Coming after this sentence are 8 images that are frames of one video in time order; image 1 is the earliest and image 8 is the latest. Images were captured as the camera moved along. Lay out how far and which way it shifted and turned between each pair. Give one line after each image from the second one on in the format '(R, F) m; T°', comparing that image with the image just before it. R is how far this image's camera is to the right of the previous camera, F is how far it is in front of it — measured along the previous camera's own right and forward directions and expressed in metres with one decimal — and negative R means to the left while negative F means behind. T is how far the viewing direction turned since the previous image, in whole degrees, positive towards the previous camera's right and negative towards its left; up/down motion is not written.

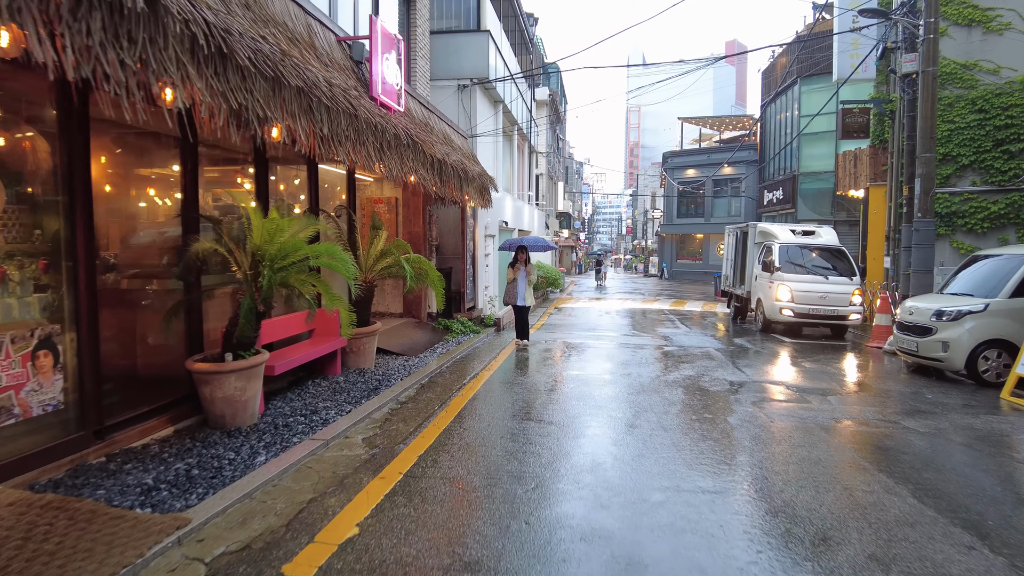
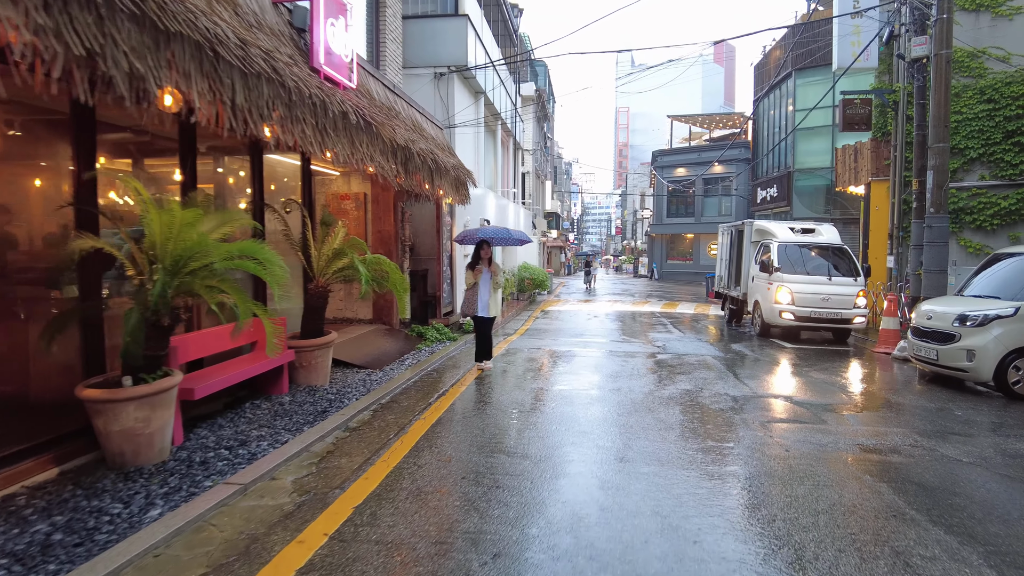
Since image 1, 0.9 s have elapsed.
(+0.2, +0.9) m; +1°
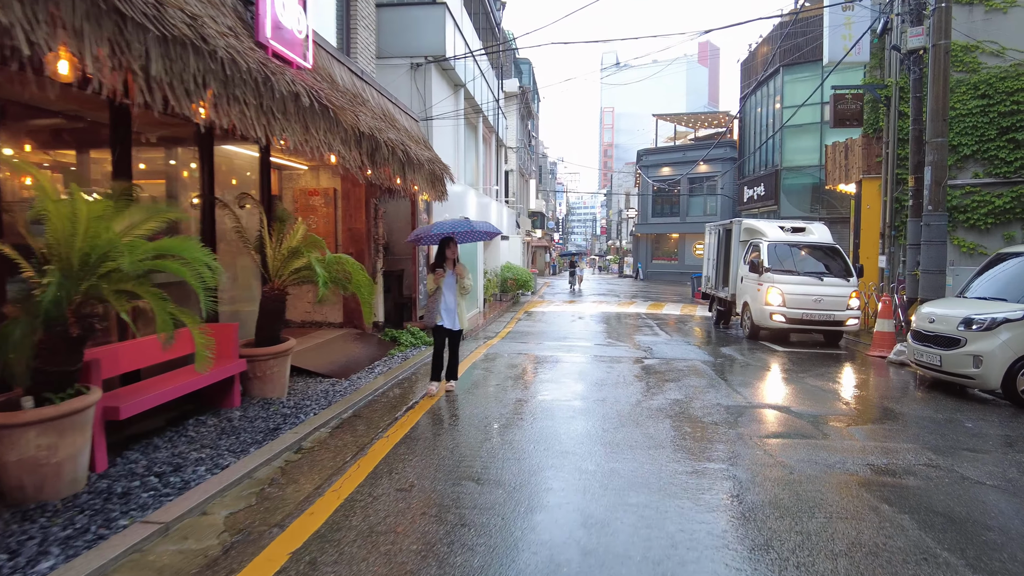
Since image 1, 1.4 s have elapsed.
(+0.1, +0.6) m; +1°
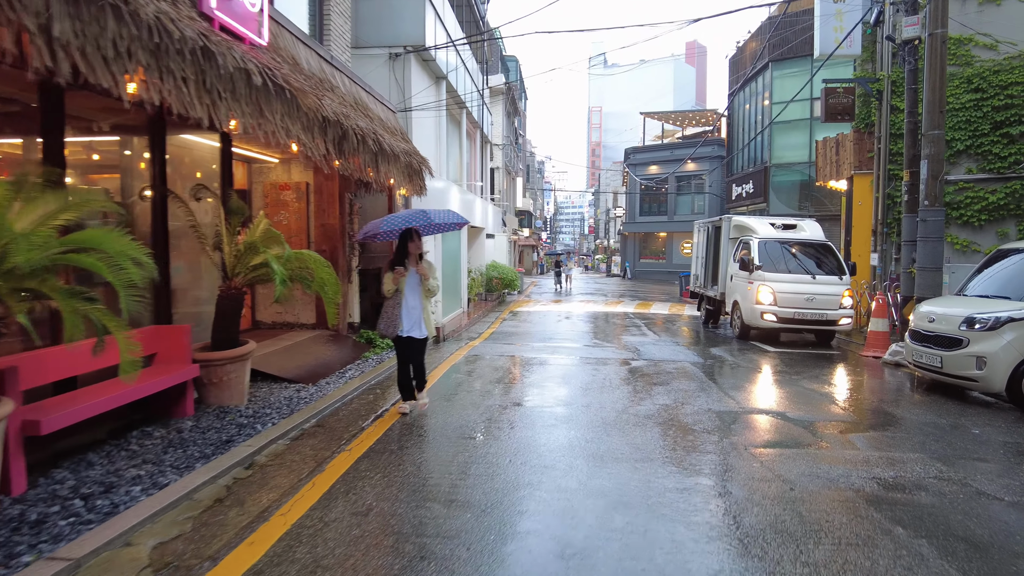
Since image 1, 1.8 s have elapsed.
(+0.1, +0.4) m; +1°
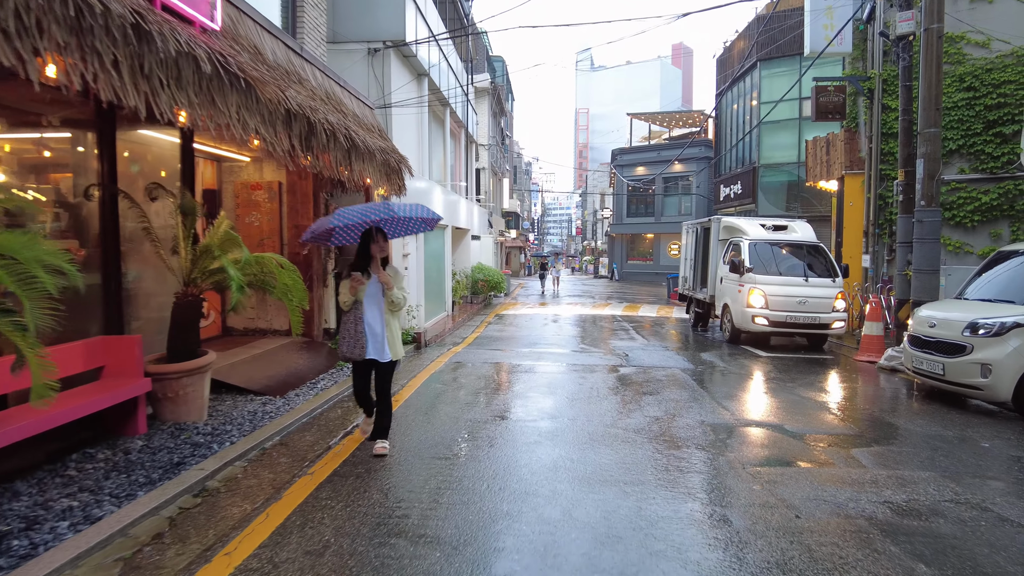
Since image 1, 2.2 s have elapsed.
(+0.1, +0.4) m; +1°
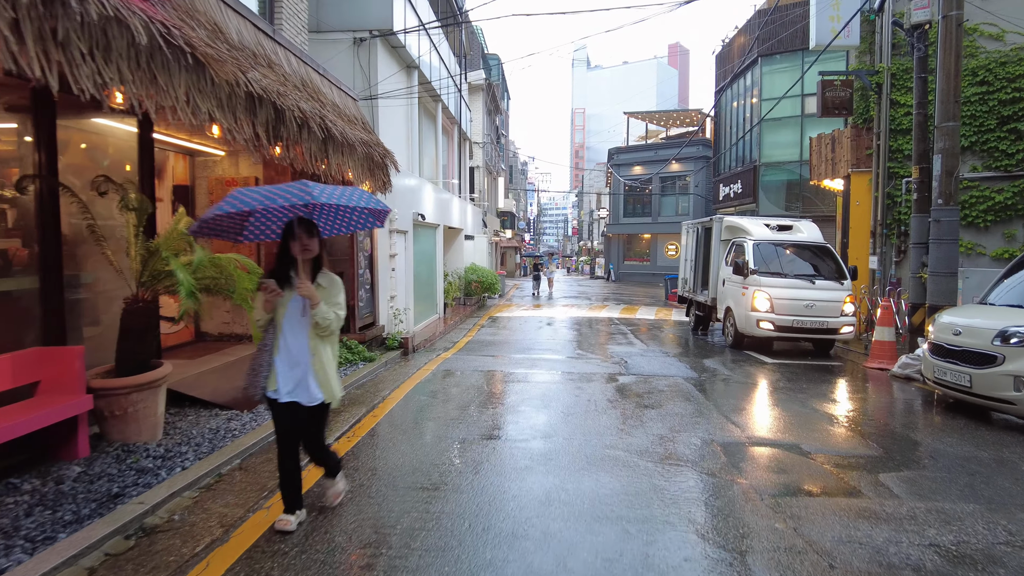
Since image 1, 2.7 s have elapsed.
(+0.1, +0.5) m; 0°
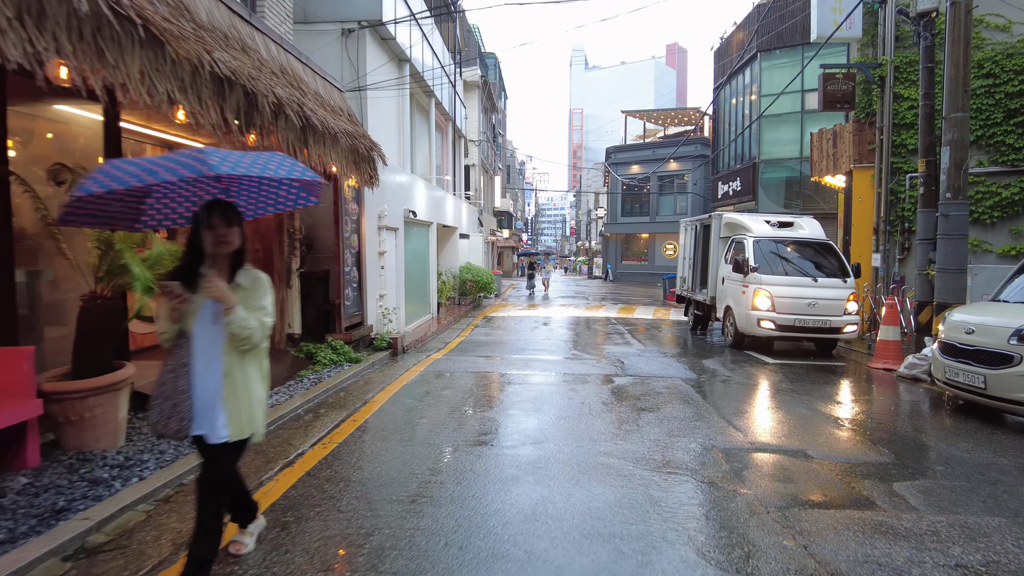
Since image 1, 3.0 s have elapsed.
(+0.1, +0.3) m; 0°
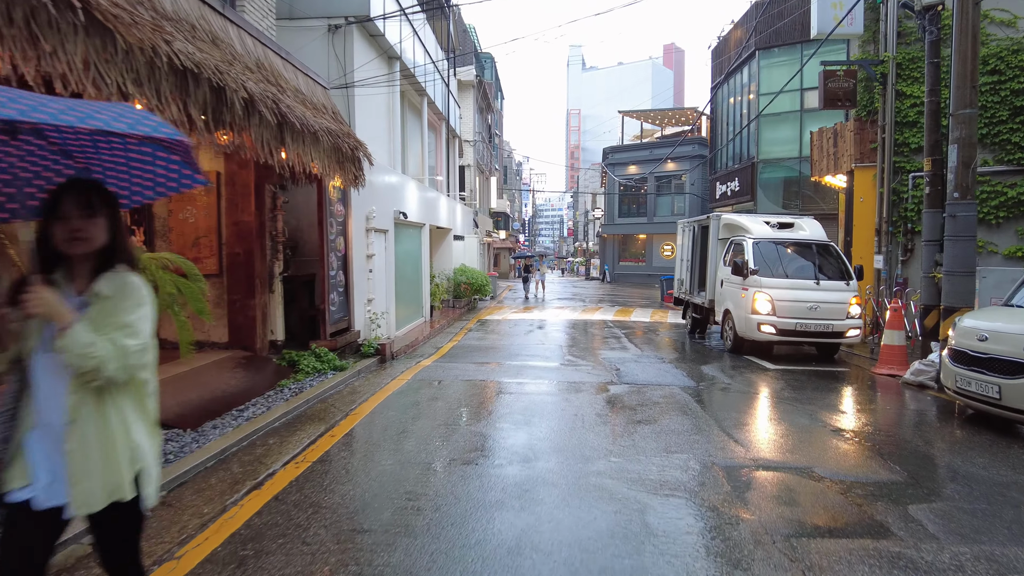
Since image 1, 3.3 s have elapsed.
(+0.1, +0.3) m; 0°
